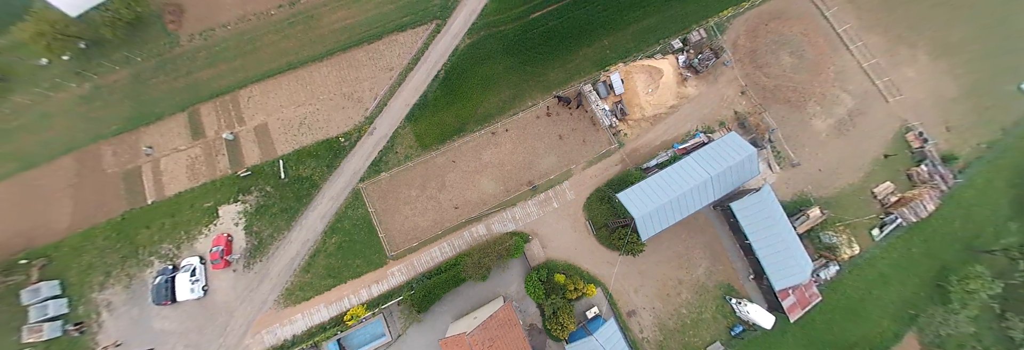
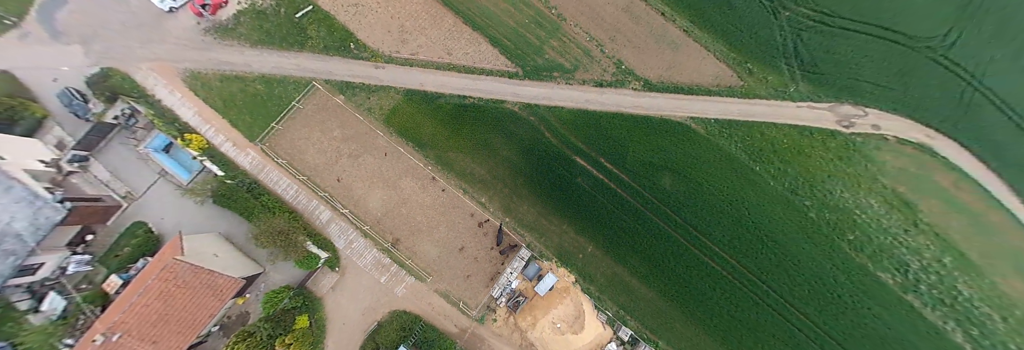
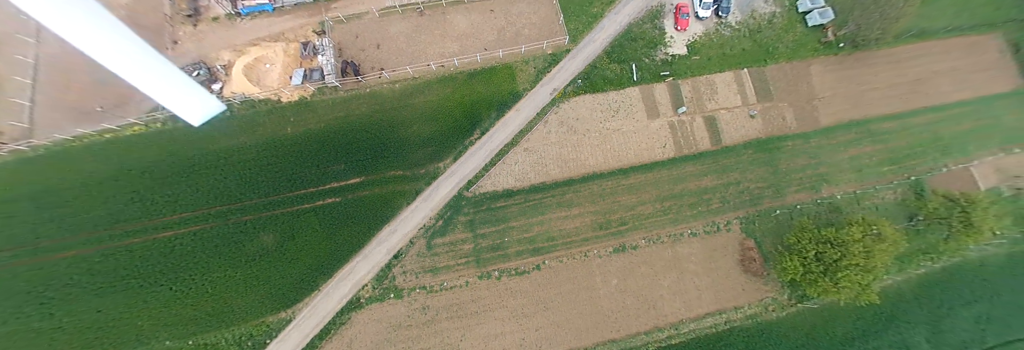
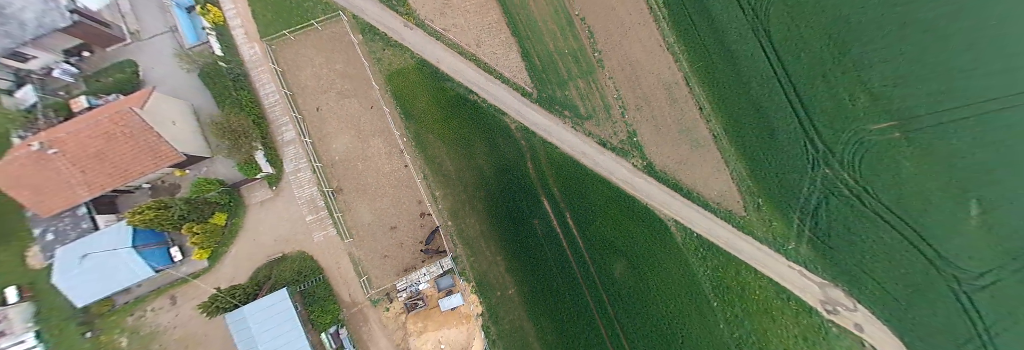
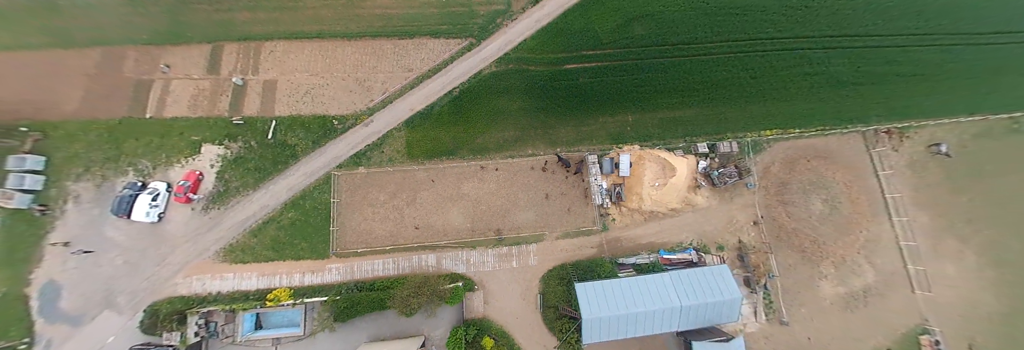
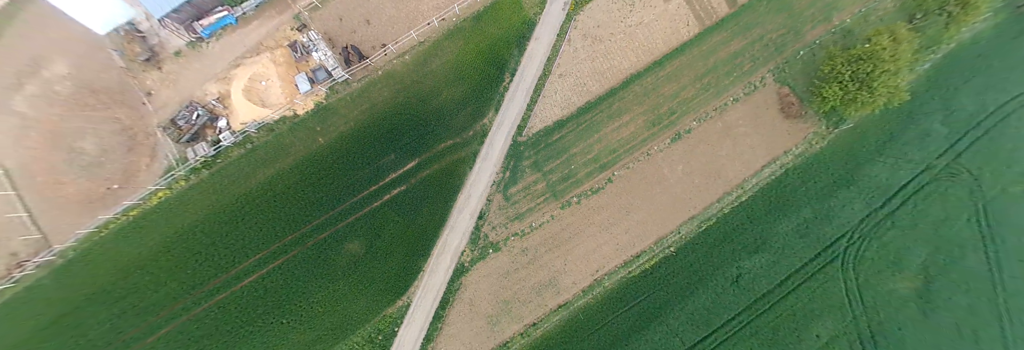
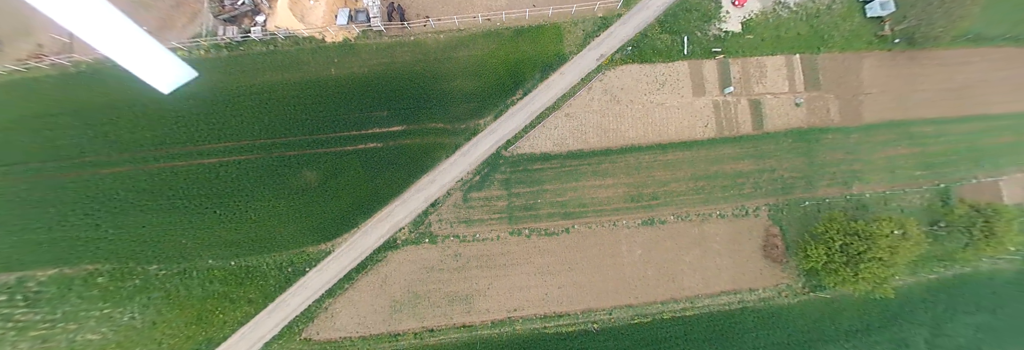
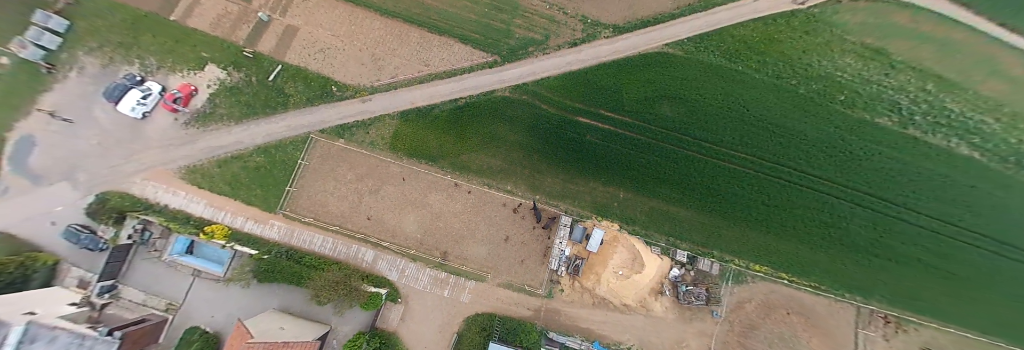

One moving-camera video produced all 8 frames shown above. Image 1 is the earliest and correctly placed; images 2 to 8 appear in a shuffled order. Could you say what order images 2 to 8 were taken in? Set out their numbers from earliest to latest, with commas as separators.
5, 8, 2, 4, 6, 7, 3
